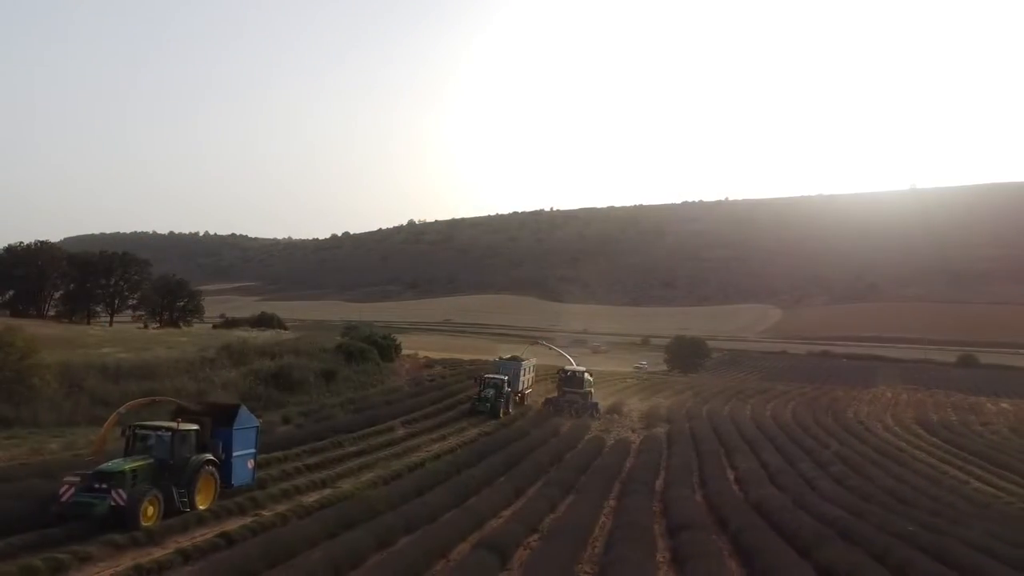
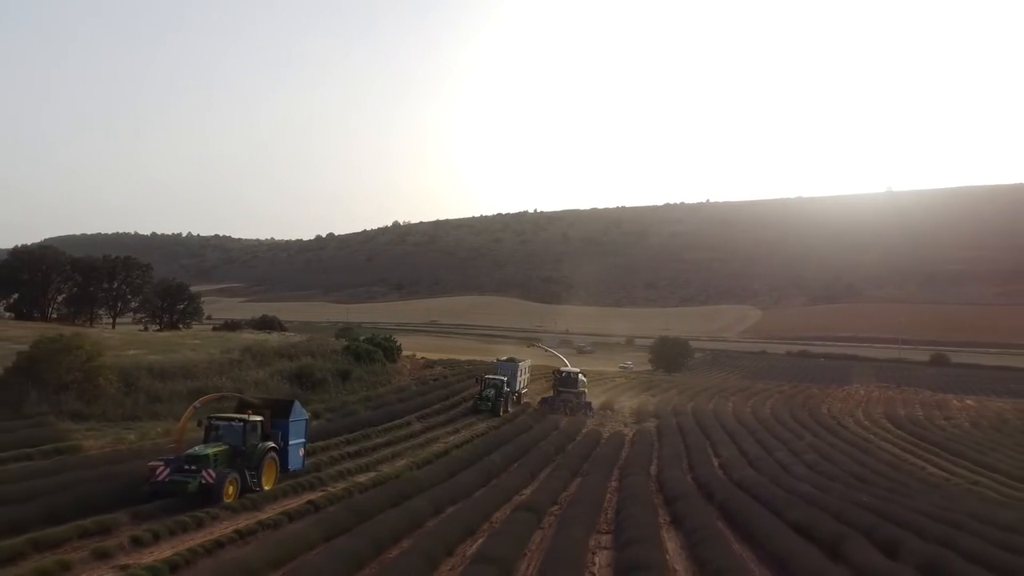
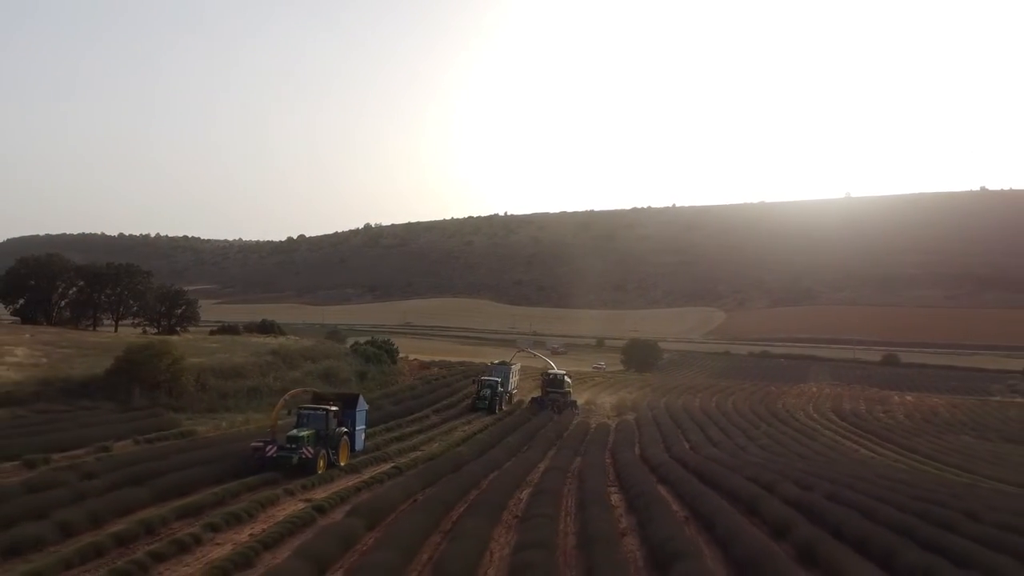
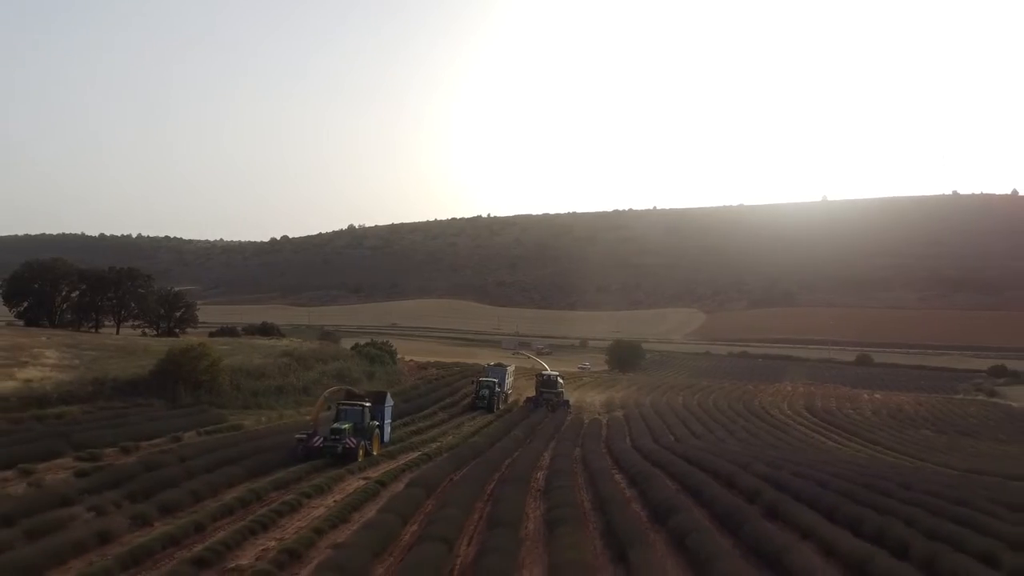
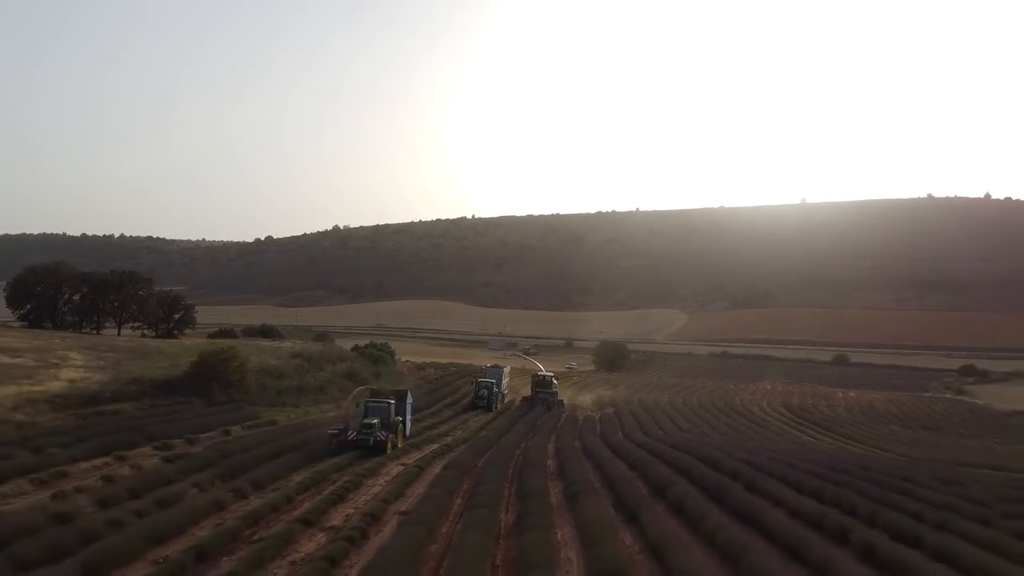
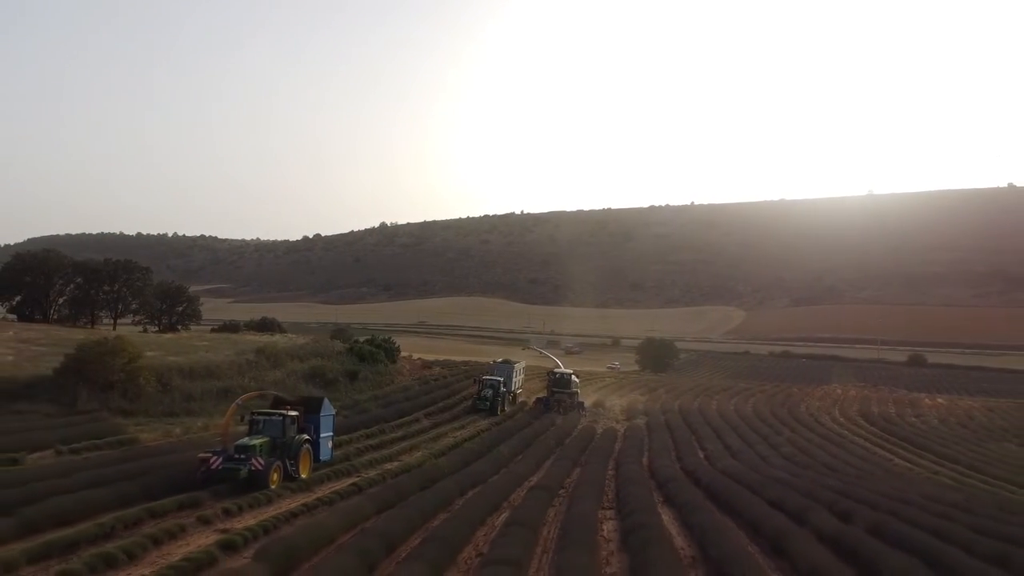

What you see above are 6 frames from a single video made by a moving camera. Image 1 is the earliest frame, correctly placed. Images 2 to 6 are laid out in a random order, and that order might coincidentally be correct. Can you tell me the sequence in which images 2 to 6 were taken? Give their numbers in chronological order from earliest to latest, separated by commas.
2, 6, 3, 4, 5
